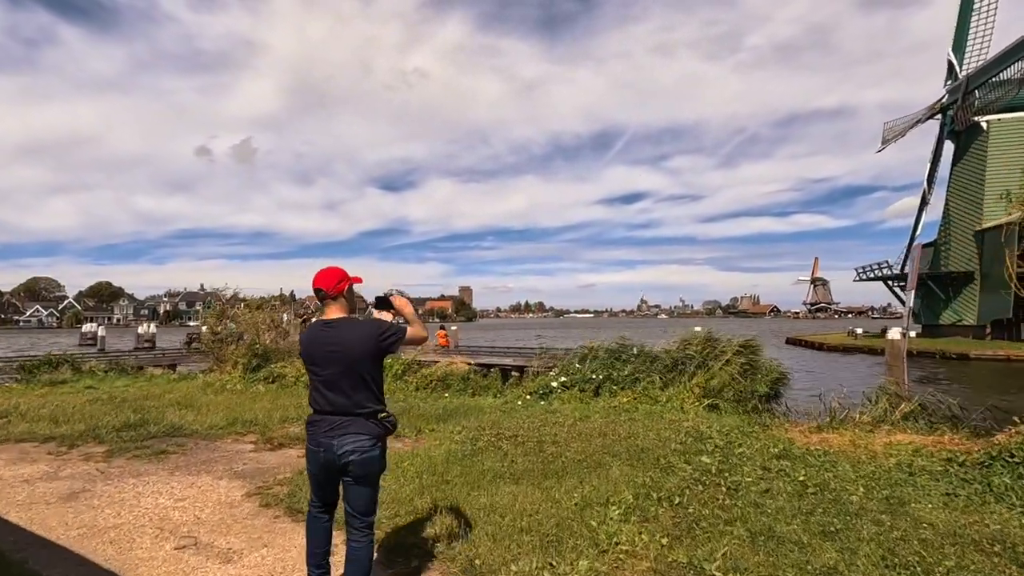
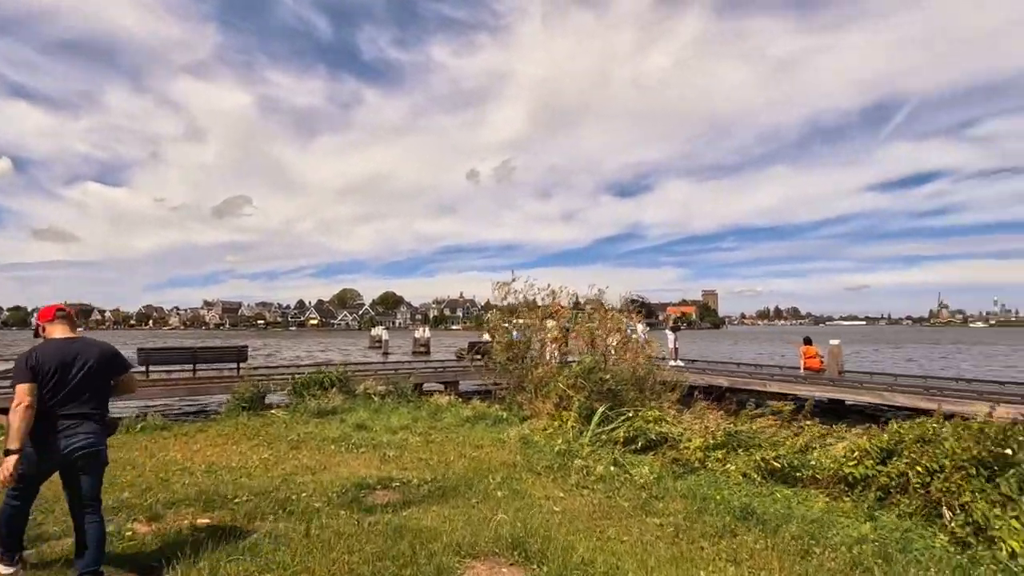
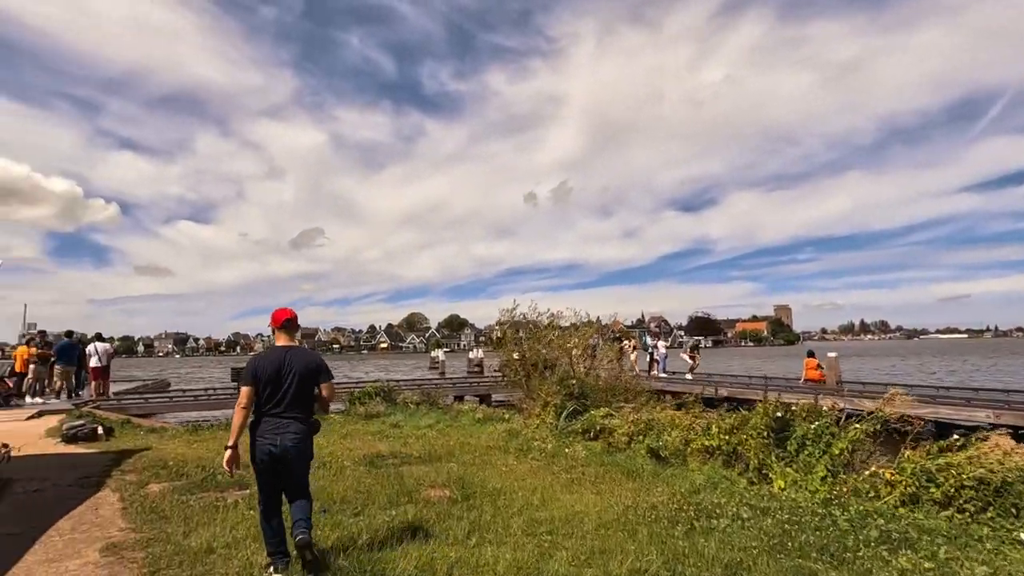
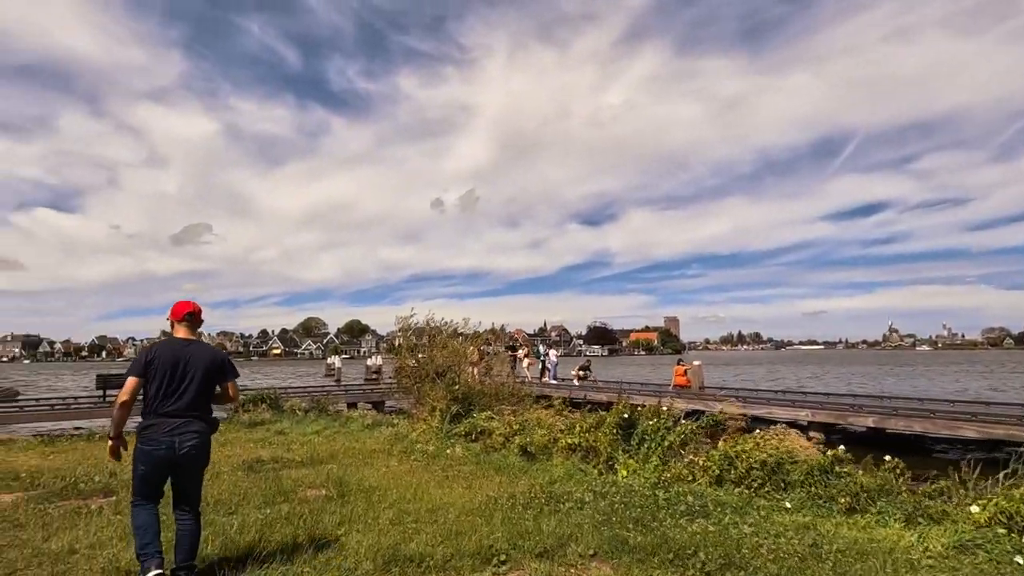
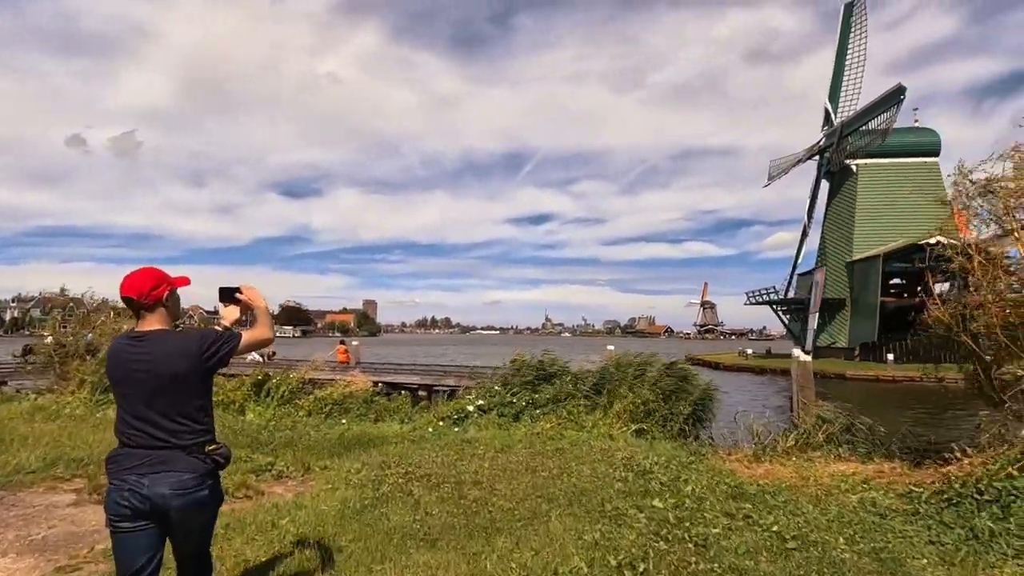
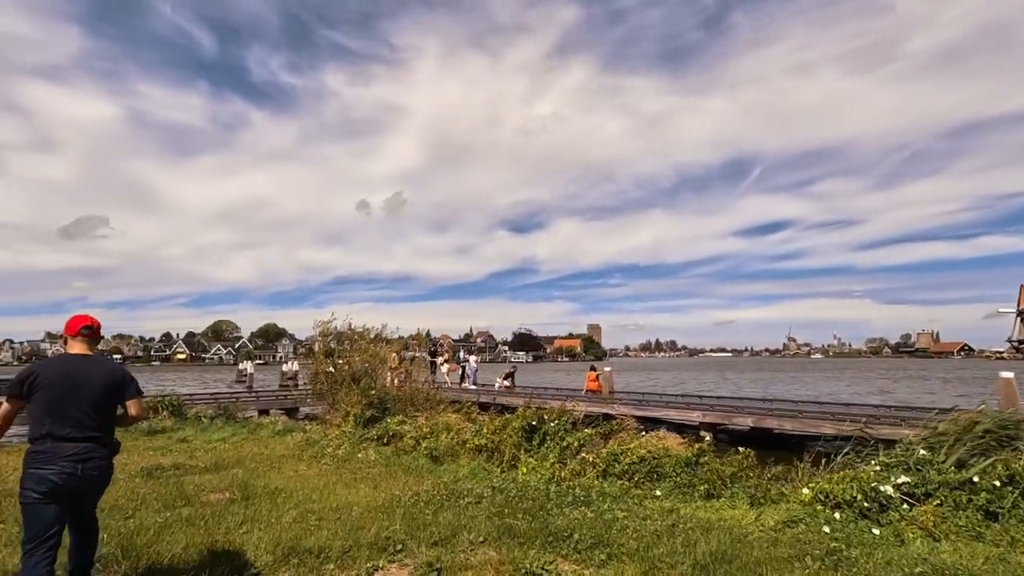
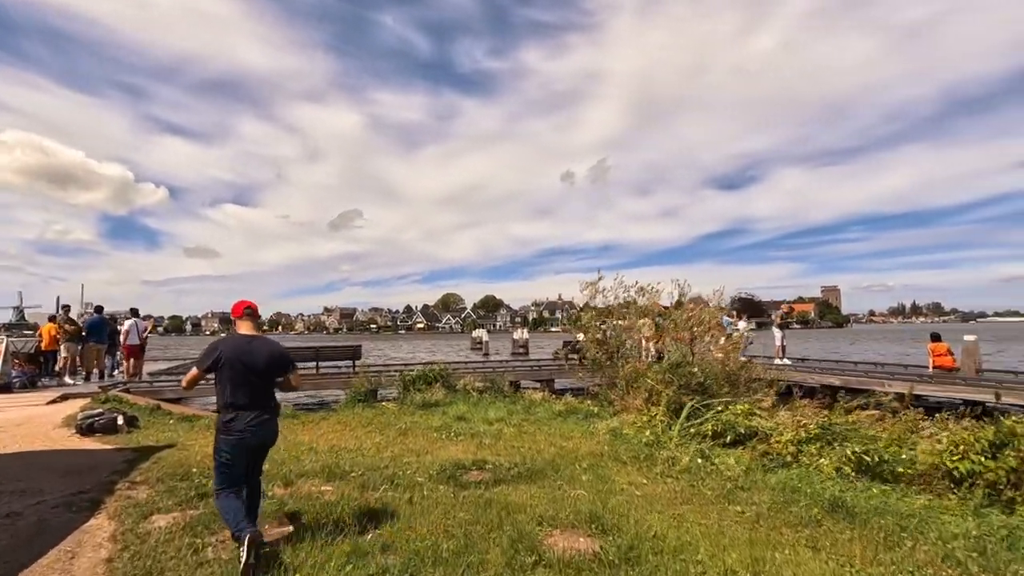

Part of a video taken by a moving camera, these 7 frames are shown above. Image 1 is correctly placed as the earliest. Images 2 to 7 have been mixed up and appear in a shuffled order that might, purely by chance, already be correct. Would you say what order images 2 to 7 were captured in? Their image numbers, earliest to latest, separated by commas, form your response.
5, 6, 4, 3, 7, 2
